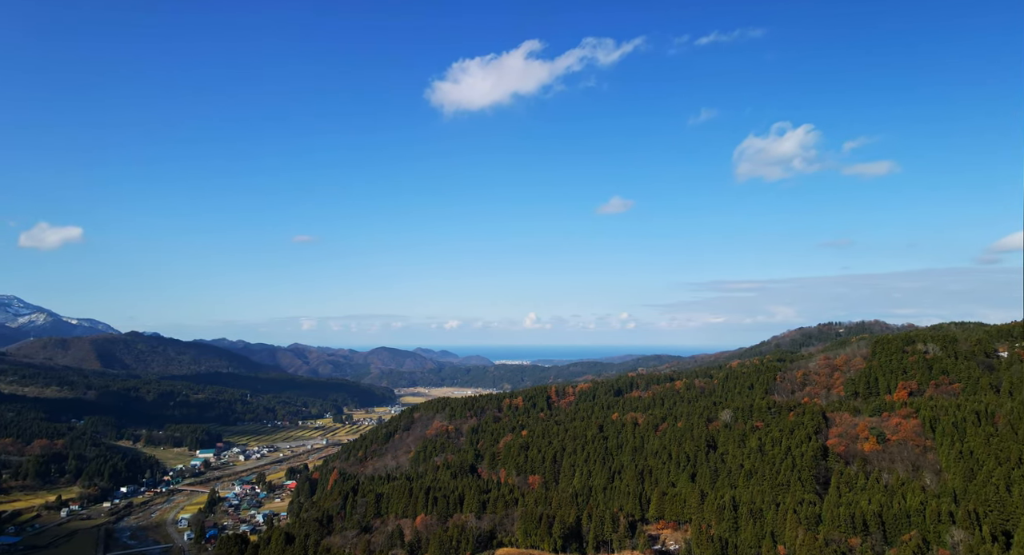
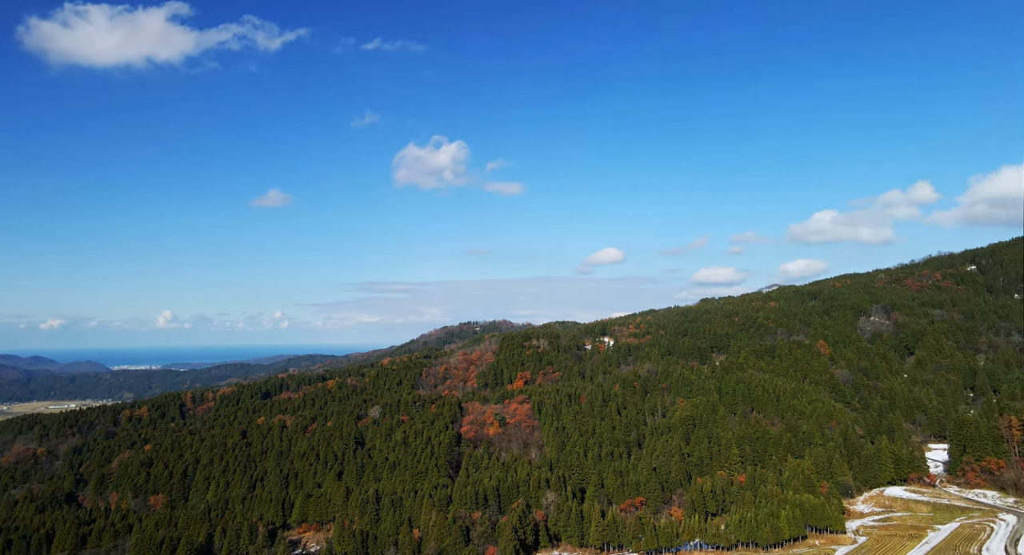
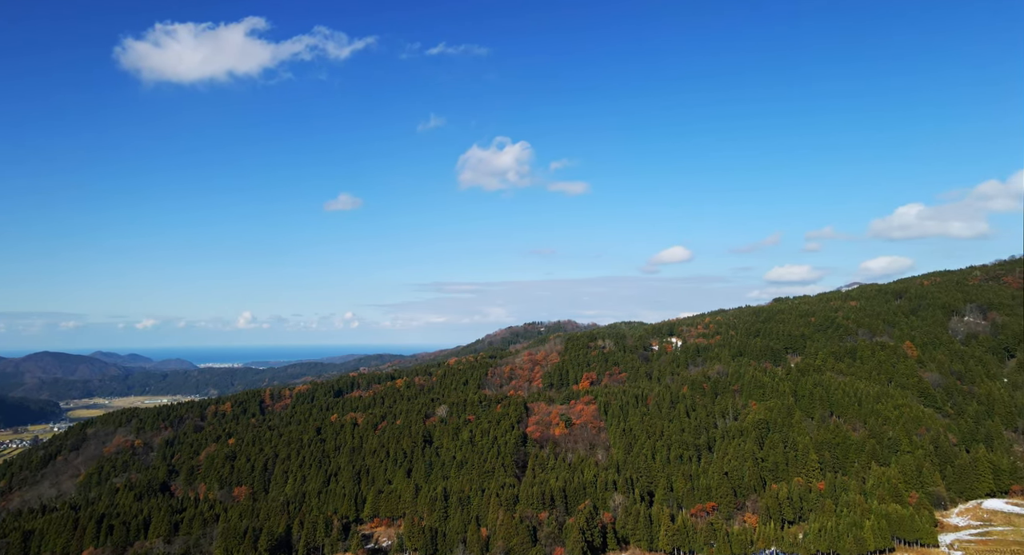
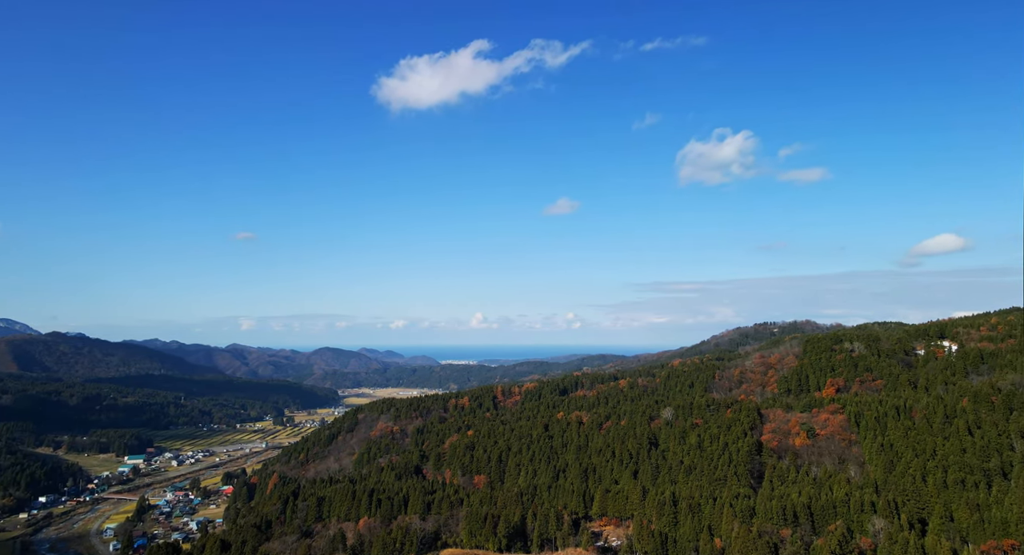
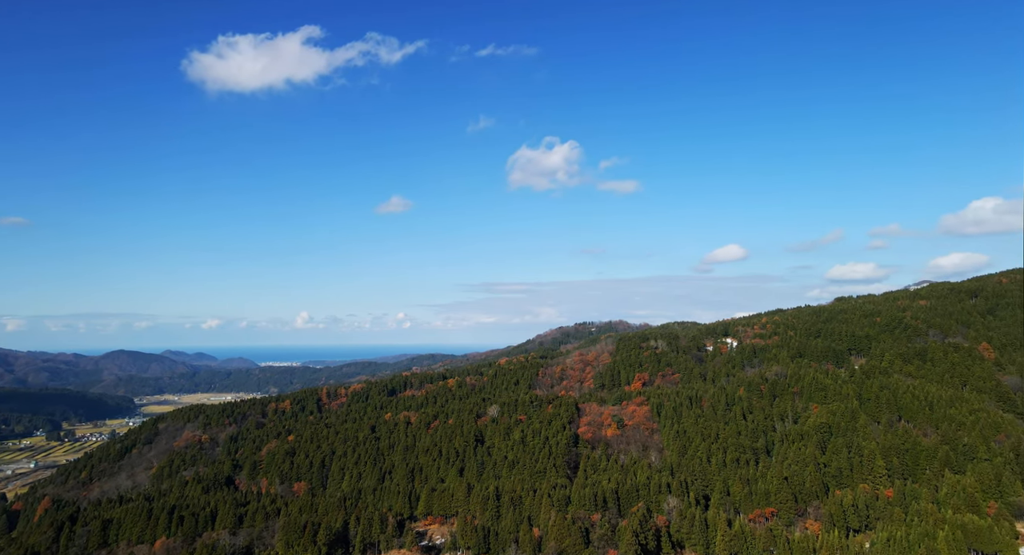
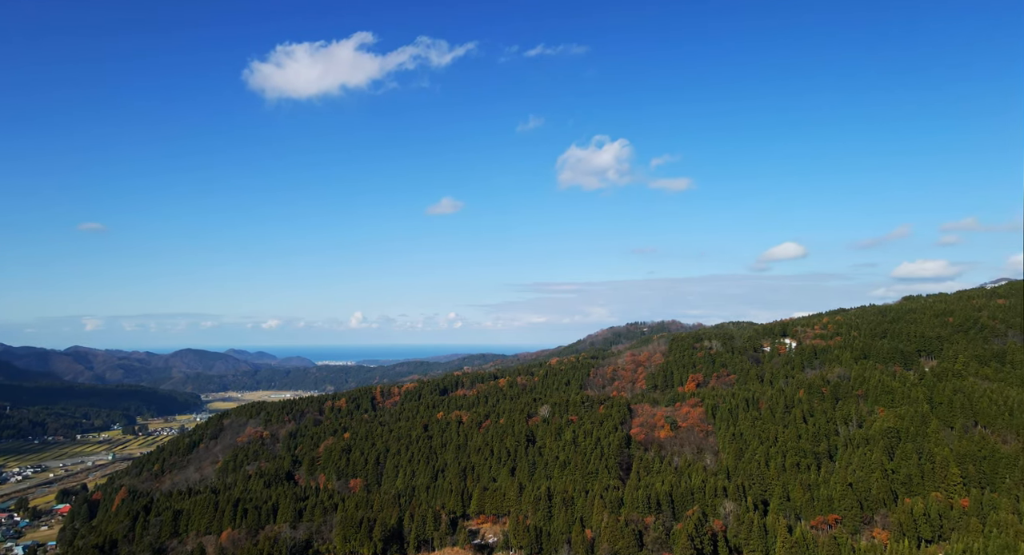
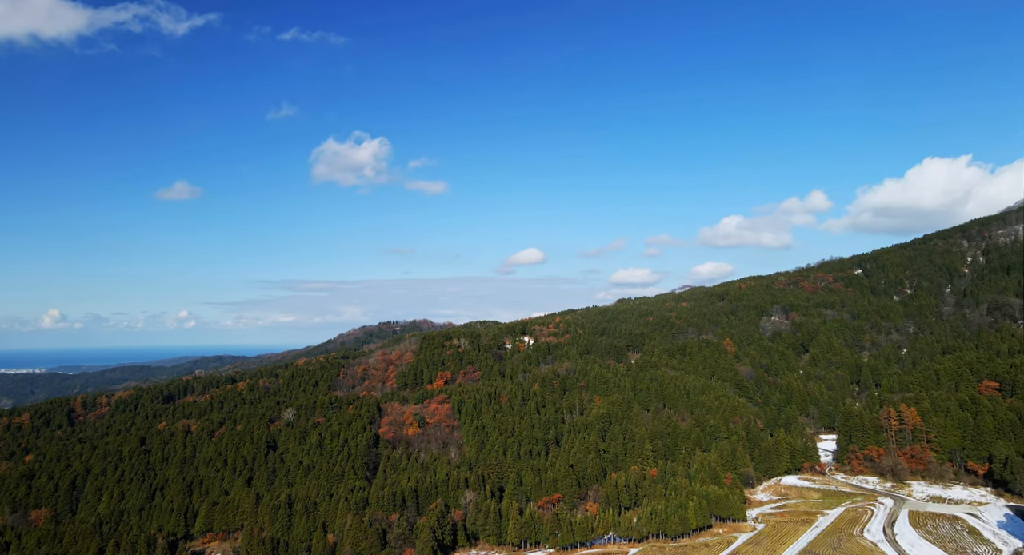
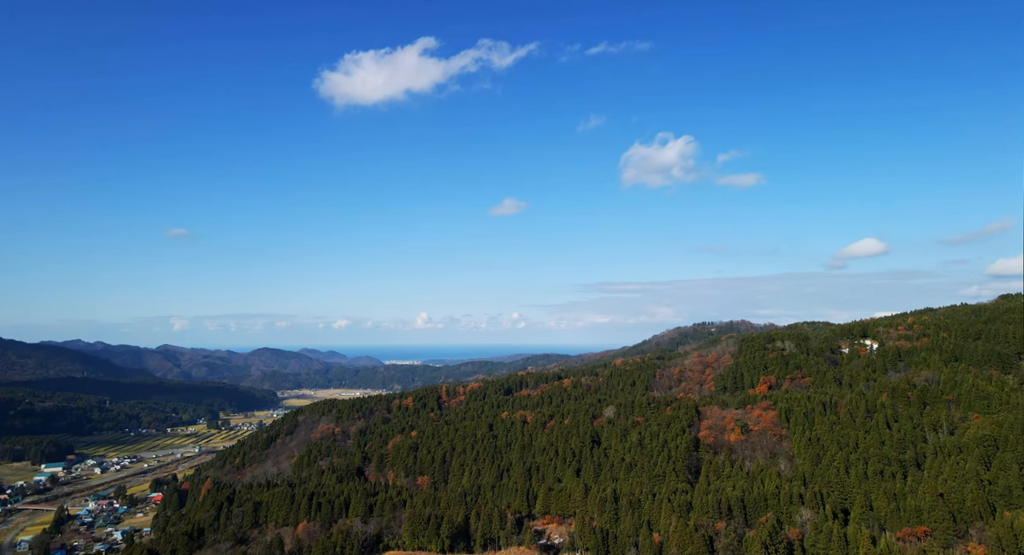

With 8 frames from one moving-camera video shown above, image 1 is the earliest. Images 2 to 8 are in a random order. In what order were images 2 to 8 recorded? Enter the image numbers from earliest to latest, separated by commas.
4, 8, 6, 5, 3, 2, 7
